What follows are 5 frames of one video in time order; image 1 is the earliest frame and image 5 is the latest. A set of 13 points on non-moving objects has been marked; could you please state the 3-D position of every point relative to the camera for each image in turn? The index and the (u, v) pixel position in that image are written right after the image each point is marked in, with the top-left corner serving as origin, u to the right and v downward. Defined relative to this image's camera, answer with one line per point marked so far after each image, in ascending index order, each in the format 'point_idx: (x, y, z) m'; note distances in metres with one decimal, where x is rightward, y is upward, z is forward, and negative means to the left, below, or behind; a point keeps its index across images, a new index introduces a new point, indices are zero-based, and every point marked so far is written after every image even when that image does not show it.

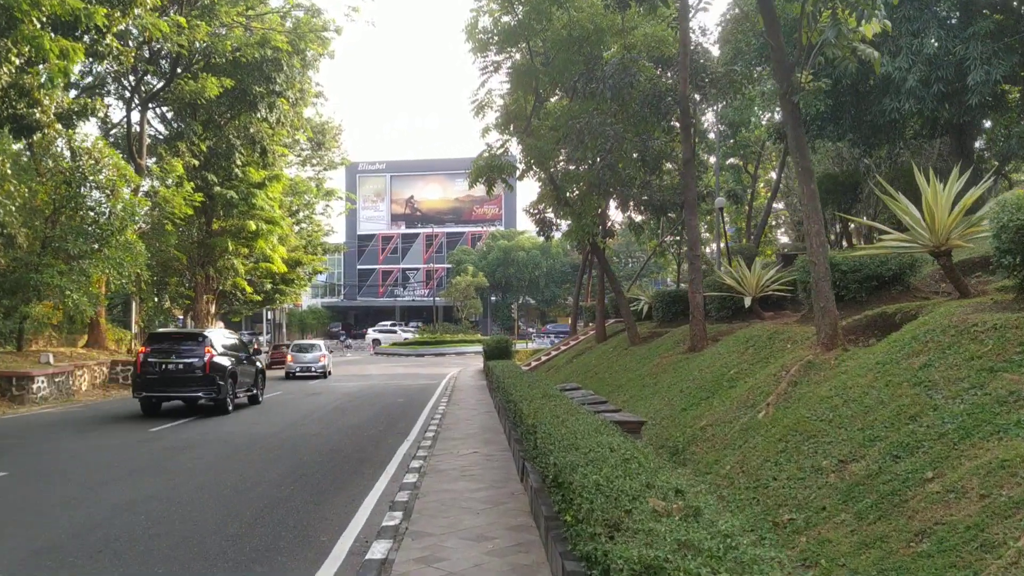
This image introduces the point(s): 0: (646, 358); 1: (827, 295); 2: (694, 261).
0: (+2.4, -1.3, +12.7) m
1: (+3.1, -0.1, +7.0) m
2: (+2.9, +0.4, +11.1) m
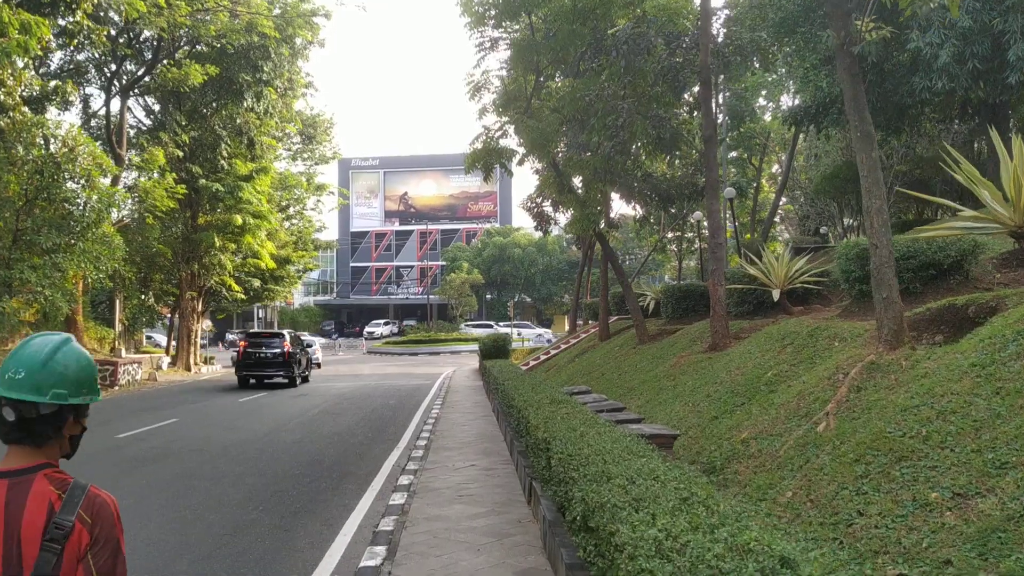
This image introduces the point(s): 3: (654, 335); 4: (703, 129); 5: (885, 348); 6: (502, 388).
0: (+2.4, -1.1, +11.6) m
1: (+3.2, 0.0, +5.9) m
2: (+2.9, +0.5, +10.1) m
3: (+2.9, -1.0, +14.4) m
4: (+2.7, +2.3, +10.1) m
5: (+3.1, -0.5, +5.9) m
6: (-0.2, -1.6, +11.2) m
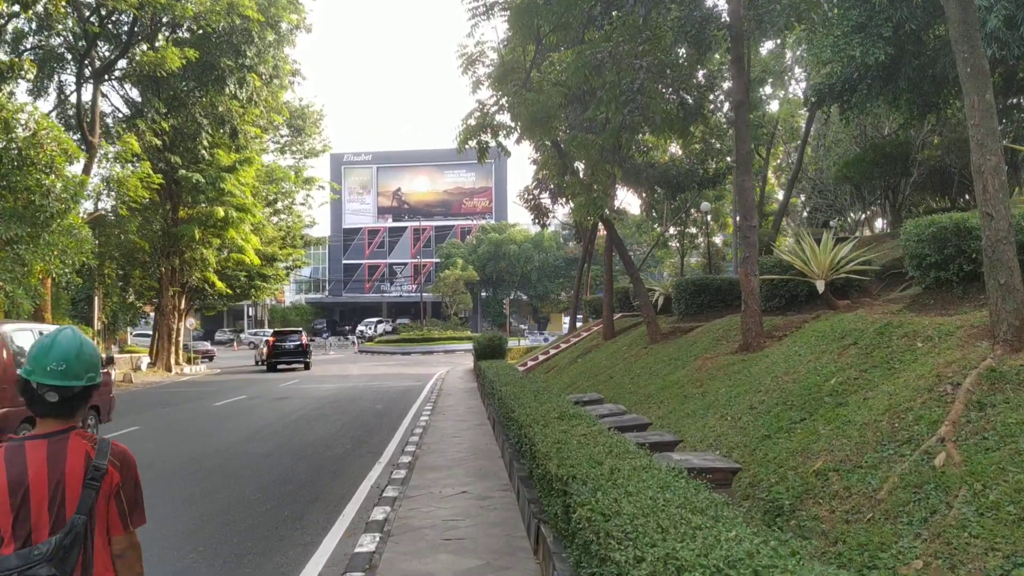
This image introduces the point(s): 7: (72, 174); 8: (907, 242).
0: (+2.4, -1.0, +10.2) m
1: (+3.2, +0.1, +4.5) m
2: (+2.9, +0.7, +8.6) m
3: (+2.8, -0.8, +12.9) m
4: (+2.7, +2.4, +8.7) m
5: (+3.1, -0.4, +4.5) m
6: (-0.2, -1.5, +9.8) m
7: (-9.9, +2.6, +15.8) m
8: (+3.9, +0.5, +7.1) m
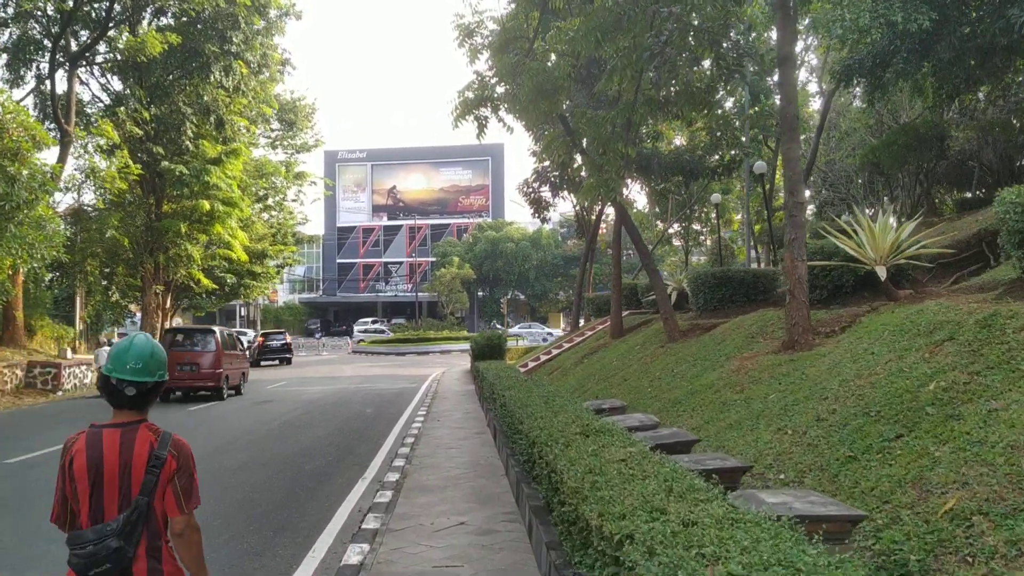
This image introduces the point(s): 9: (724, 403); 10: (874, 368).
0: (+2.4, -0.9, +9.0) m
1: (+3.2, +0.3, +3.2) m
2: (+3.0, +0.8, +7.4) m
3: (+2.9, -0.7, +11.7) m
4: (+2.8, +2.5, +7.4) m
5: (+3.2, -0.3, +3.3) m
6: (-0.1, -1.4, +8.5) m
7: (-9.9, +2.7, +14.5) m
8: (+4.0, +0.6, +5.8) m
9: (+2.0, -1.1, +6.8) m
10: (+2.7, -0.6, +5.3) m
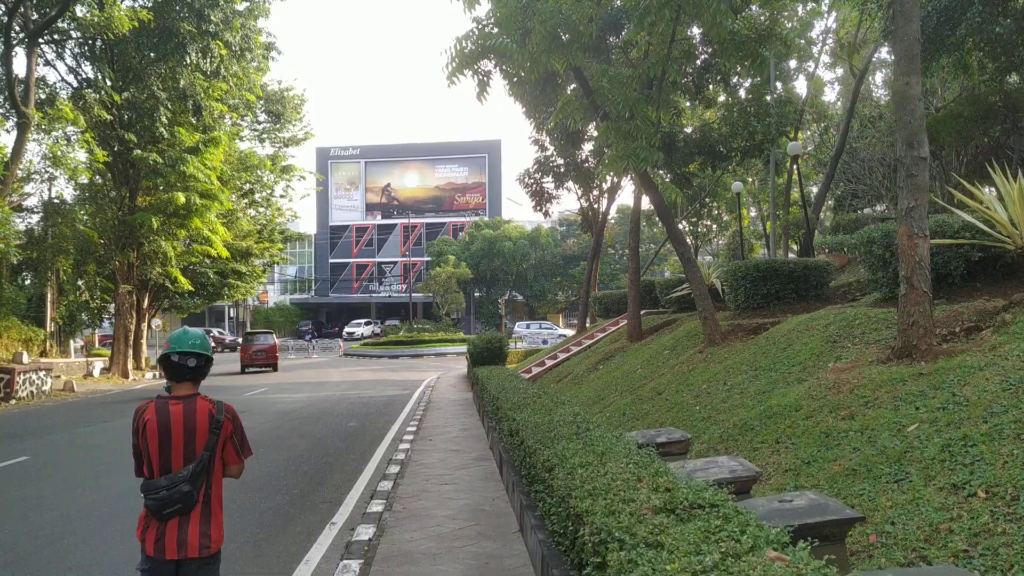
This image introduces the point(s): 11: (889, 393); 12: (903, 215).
0: (+2.5, -0.8, +7.0) m
1: (+3.4, +0.4, +1.3) m
2: (+3.1, +0.9, +5.4) m
3: (+3.0, -0.6, +9.7) m
4: (+2.9, +2.6, +5.5) m
5: (+3.4, -0.2, +1.3) m
6: (0.0, -1.3, +6.6) m
7: (-9.8, +2.8, +12.5) m
8: (+4.1, +0.7, +3.9) m
9: (+2.2, -1.0, +4.8) m
10: (+2.8, -0.5, +3.4) m
11: (+2.6, -0.7, +4.8) m
12: (+3.0, +0.5, +5.5) m
